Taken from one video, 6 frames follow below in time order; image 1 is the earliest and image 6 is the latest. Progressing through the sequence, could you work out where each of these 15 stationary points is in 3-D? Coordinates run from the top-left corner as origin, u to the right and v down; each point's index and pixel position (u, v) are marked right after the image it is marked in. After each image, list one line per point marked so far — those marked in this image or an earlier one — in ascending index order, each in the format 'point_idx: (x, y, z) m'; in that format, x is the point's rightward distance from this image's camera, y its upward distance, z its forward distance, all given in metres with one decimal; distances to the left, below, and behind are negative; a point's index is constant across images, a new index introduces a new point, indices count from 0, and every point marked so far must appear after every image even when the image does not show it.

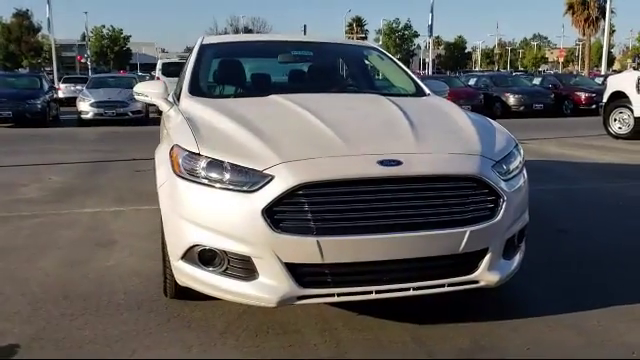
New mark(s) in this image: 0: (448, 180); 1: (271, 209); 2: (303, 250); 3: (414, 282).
0: (+0.6, 0.0, +3.3) m
1: (-0.2, -0.1, +3.2) m
2: (-0.1, -0.3, +3.2) m
3: (+0.5, -0.5, +3.4) m
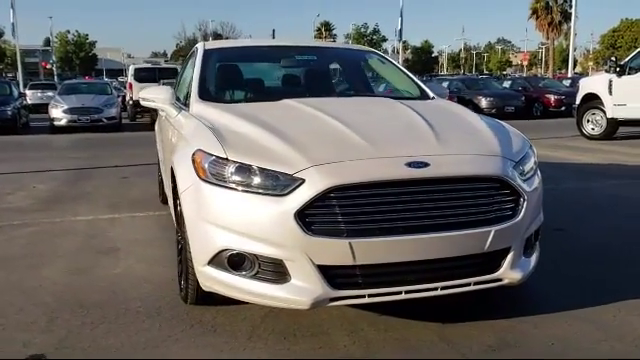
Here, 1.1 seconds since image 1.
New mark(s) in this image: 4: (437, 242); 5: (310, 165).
0: (+0.8, 0.0, +3.4) m
1: (-0.1, -0.2, +3.3) m
2: (+0.1, -0.3, +3.2) m
3: (+0.6, -0.5, +3.4) m
4: (+0.6, -0.3, +3.3) m
5: (0.0, +0.1, +3.3) m
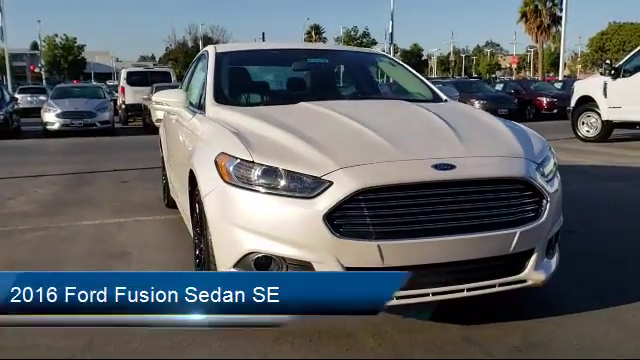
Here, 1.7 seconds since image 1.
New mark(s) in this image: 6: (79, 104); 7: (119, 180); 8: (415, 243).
0: (+0.9, 0.0, +3.4) m
1: (+0.1, -0.2, +3.3) m
2: (+0.2, -0.4, +3.2) m
3: (+0.8, -0.5, +3.5) m
4: (+0.7, -0.3, +3.4) m
5: (+0.1, +0.1, +3.3) m
6: (-5.4, +1.7, +15.0) m
7: (-2.6, 0.0, +8.8) m
8: (+0.5, -0.3, +3.3) m
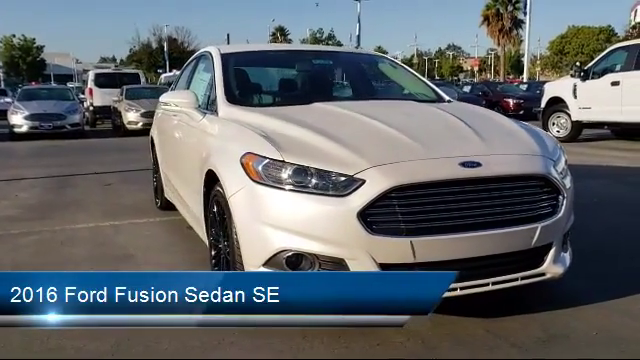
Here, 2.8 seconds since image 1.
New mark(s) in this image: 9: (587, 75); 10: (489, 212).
0: (+1.1, 0.0, +3.6) m
1: (+0.2, -0.2, +3.3) m
2: (+0.4, -0.3, +3.3) m
3: (+0.9, -0.5, +3.6) m
4: (+0.9, -0.3, +3.5) m
5: (+0.3, +0.1, +3.4) m
6: (-6.0, +1.6, +14.7) m
7: (-2.8, 0.0, +8.7) m
8: (+0.6, -0.3, +3.4) m
9: (+4.8, +1.9, +12.0) m
10: (+0.9, -0.2, +3.5) m
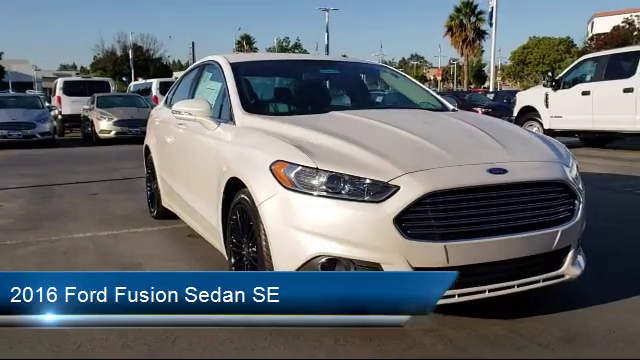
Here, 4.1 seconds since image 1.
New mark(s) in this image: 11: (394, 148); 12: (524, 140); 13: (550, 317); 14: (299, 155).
0: (+1.2, 0.0, +3.7) m
1: (+0.4, -0.2, +3.4) m
2: (+0.6, -0.4, +3.4) m
3: (+1.1, -0.5, +3.7) m
4: (+1.1, -0.3, +3.6) m
5: (+0.4, 0.0, +3.5) m
6: (-6.5, +1.4, +14.4) m
7: (-3.0, -0.2, +8.6) m
8: (+0.8, -0.3, +3.5) m
9: (+4.4, +1.8, +12.4) m
10: (+1.1, -0.2, +3.6) m
11: (+0.4, +0.2, +3.7) m
12: (+1.2, +0.2, +4.1) m
13: (+1.3, -0.8, +3.9) m
14: (-0.1, +0.1, +3.7) m
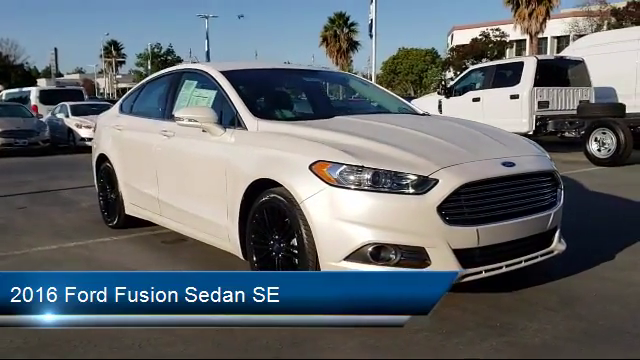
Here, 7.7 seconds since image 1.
0: (+1.4, 0.0, +4.4) m
1: (+0.7, -0.2, +3.9) m
2: (+0.9, -0.3, +4.0) m
3: (+1.3, -0.5, +4.4) m
4: (+1.3, -0.3, +4.3) m
5: (+0.7, +0.1, +4.0) m
6: (-8.5, +1.1, +13.1) m
7: (-3.7, -0.3, +8.3) m
8: (+1.1, -0.3, +4.1) m
9: (+2.6, +1.8, +13.6) m
10: (+1.3, -0.1, +4.3) m
11: (+0.6, +0.2, +4.2) m
12: (+1.4, +0.3, +4.7) m
13: (+1.5, -0.7, +4.6) m
14: (+0.1, +0.2, +4.1) m
